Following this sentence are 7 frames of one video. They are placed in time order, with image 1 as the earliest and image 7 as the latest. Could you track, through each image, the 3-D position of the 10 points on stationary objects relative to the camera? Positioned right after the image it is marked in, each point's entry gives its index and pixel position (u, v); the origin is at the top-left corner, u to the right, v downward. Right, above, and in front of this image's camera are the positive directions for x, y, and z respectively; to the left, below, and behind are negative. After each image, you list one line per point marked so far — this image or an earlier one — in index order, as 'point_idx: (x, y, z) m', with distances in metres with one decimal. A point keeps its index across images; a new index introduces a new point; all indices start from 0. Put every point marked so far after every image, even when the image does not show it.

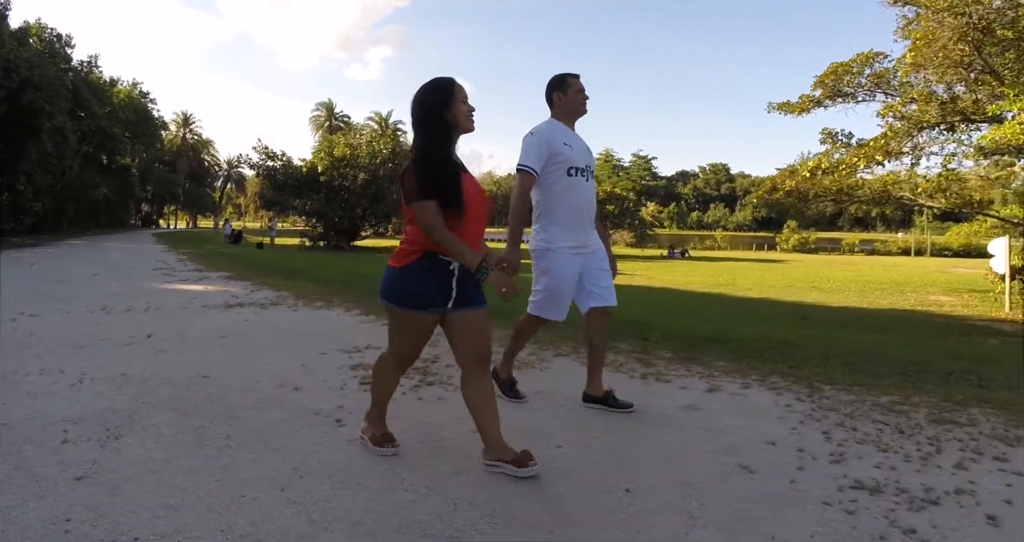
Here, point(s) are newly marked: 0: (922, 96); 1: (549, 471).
0: (+7.4, +3.3, +10.1) m
1: (+0.1, -0.7, +2.1) m
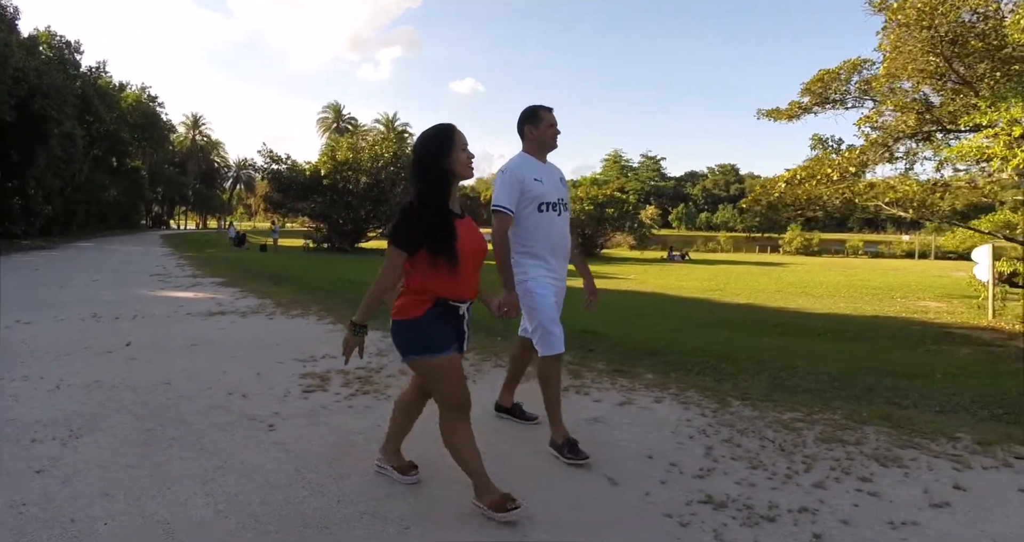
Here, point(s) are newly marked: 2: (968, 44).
0: (+7.0, +3.2, +10.4) m
1: (-0.3, -0.9, +2.5) m
2: (+7.6, +4.0, +9.6) m
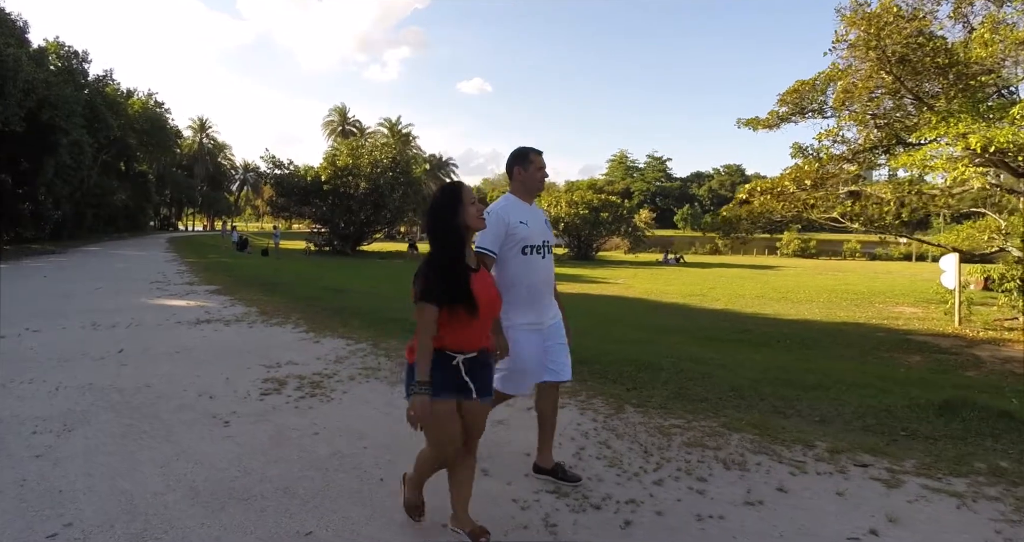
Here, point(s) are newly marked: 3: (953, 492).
0: (+6.6, +3.0, +10.9) m
1: (-0.9, -1.0, +3.1) m
2: (+7.1, +3.8, +10.2) m
3: (+2.5, -1.3, +3.3) m
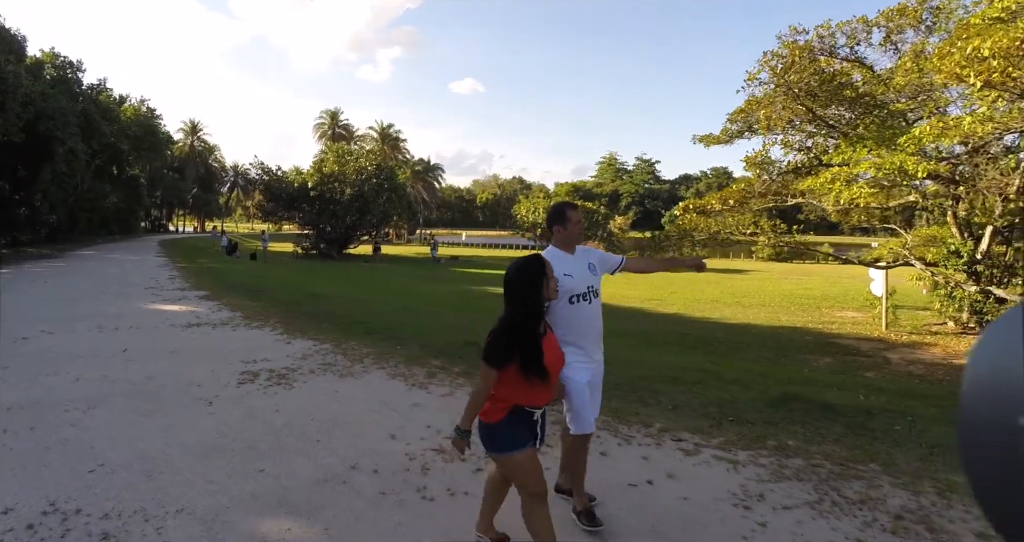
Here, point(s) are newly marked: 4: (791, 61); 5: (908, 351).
0: (+5.7, +2.8, +12.3) m
1: (-1.7, -1.2, +4.4) m
2: (+6.3, +3.6, +11.5) m
3: (+1.8, -1.5, +4.6) m
4: (+5.6, +4.3, +11.5) m
5: (+9.3, -1.9, +13.4) m
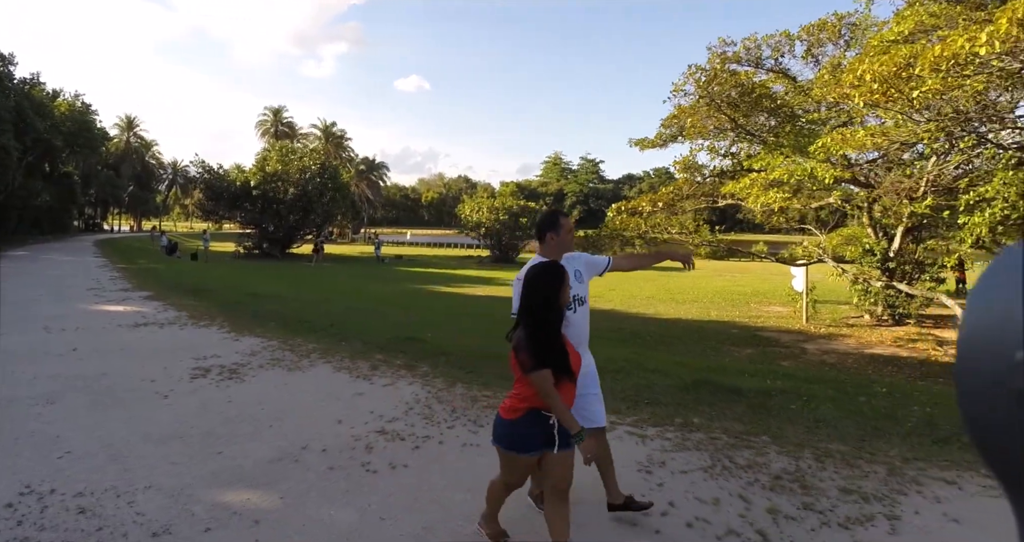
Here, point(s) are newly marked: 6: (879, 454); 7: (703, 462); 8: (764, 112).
0: (+4.5, +2.8, +13.2) m
1: (-2.2, -1.2, +4.8) m
2: (+5.1, +3.6, +12.6) m
3: (+1.2, -1.5, +5.2) m
4: (+4.4, +4.3, +12.5) m
5: (+8.0, -1.8, +14.7) m
6: (+3.8, -1.9, +5.9) m
7: (+1.6, -1.6, +4.8) m
8: (+5.5, +3.5, +12.6) m
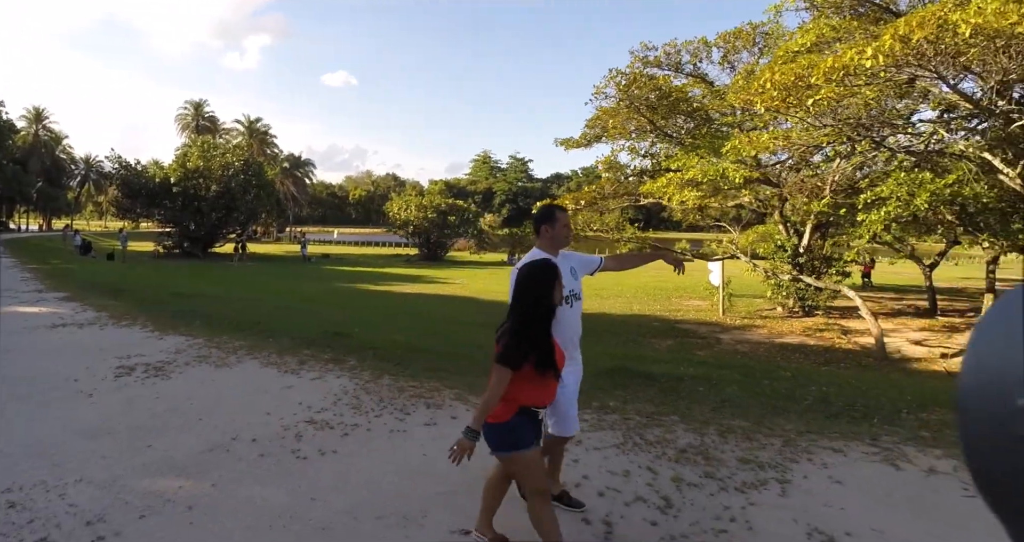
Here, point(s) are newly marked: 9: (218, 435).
0: (+2.9, +2.9, +13.9) m
1: (-2.8, -1.2, +4.8) m
2: (+3.6, +3.7, +13.3) m
3: (+0.5, -1.4, +5.6) m
4: (+2.9, +4.4, +13.2) m
5: (+6.3, -1.7, +15.7) m
6: (+3.0, -1.8, +6.5) m
7: (+1.0, -1.6, +5.3) m
8: (+4.0, +3.6, +13.4) m
9: (-2.3, -1.3, +4.4) m
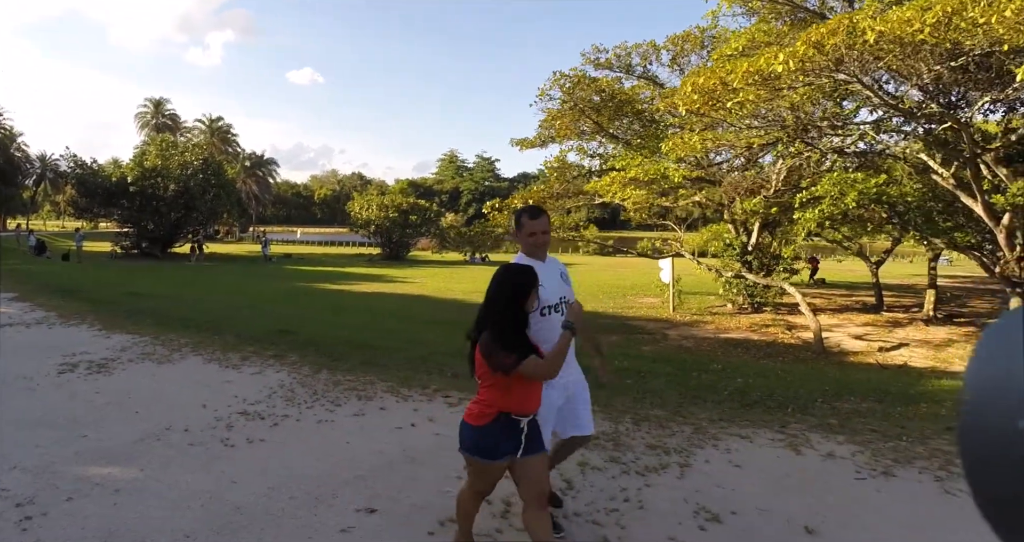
0: (+1.8, +2.9, +14.5) m
1: (-3.6, -1.2, +5.1) m
2: (+2.5, +3.8, +13.9) m
3: (-0.3, -1.5, +6.1) m
4: (+1.8, +4.4, +13.7) m
5: (+5.1, -1.7, +16.4) m
6: (+2.2, -1.8, +7.1) m
7: (+0.2, -1.6, +5.8) m
8: (+2.9, +3.6, +14.0) m
9: (-3.0, -1.3, +4.7) m
